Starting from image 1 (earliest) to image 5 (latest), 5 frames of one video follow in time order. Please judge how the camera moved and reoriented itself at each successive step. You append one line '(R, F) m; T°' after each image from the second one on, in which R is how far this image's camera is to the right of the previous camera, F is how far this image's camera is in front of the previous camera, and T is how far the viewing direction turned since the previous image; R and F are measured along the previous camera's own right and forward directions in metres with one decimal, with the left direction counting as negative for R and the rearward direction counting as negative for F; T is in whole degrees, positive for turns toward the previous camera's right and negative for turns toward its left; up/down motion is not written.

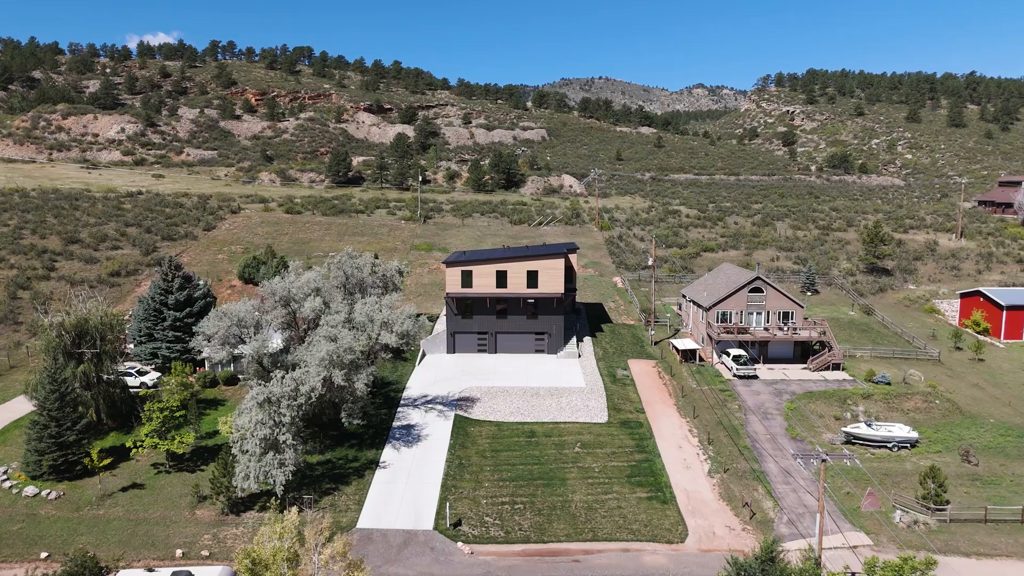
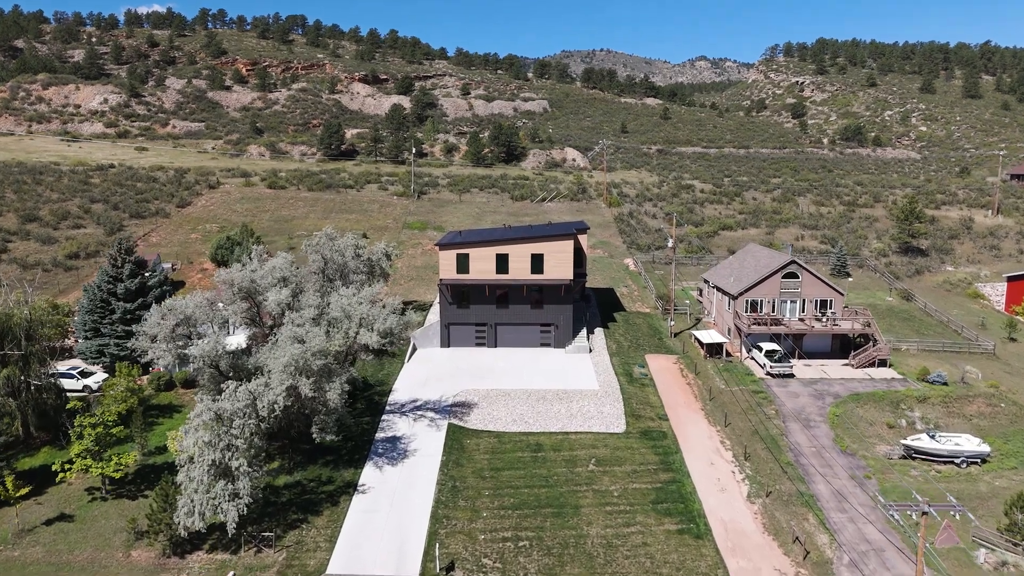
(-0.1, +4.8) m; 0°
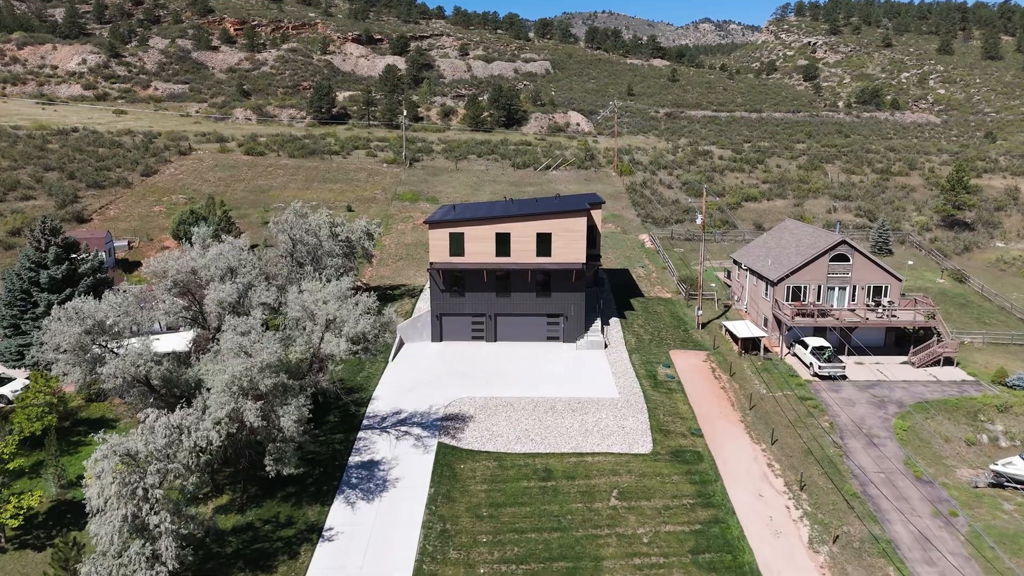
(-0.1, +5.1) m; 0°
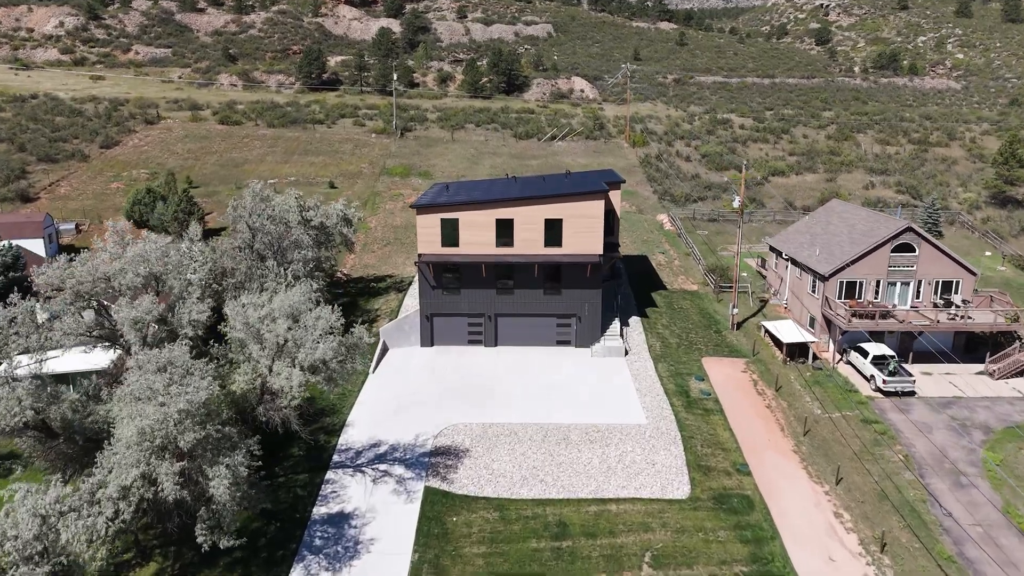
(-0.1, +4.7) m; 0°
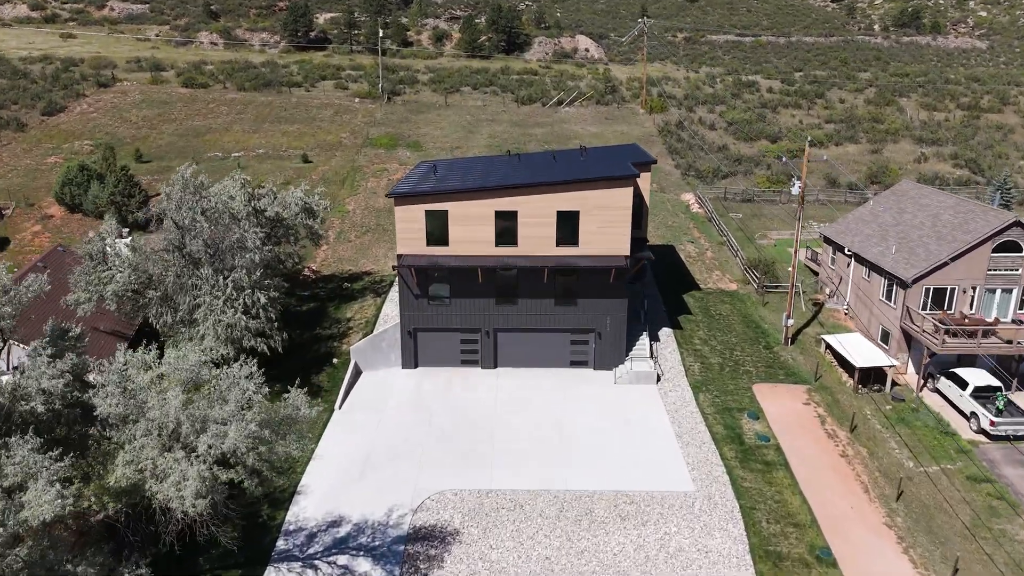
(-0.1, +5.3) m; 0°
